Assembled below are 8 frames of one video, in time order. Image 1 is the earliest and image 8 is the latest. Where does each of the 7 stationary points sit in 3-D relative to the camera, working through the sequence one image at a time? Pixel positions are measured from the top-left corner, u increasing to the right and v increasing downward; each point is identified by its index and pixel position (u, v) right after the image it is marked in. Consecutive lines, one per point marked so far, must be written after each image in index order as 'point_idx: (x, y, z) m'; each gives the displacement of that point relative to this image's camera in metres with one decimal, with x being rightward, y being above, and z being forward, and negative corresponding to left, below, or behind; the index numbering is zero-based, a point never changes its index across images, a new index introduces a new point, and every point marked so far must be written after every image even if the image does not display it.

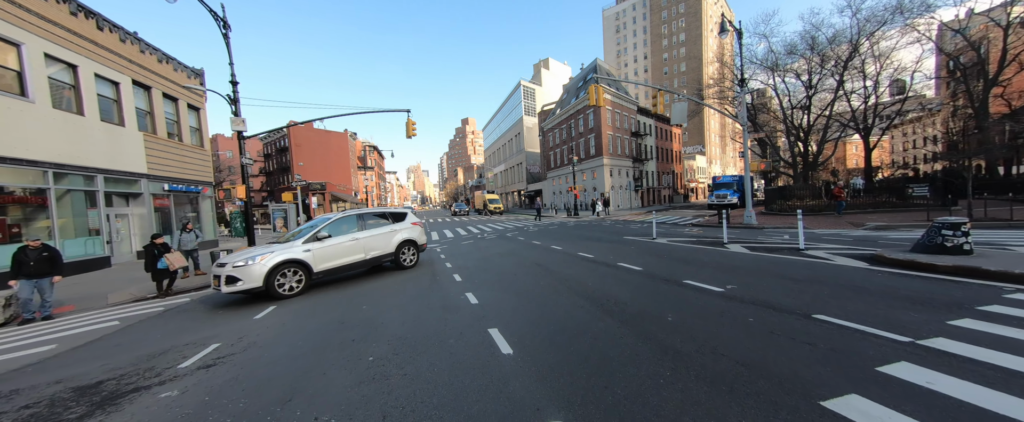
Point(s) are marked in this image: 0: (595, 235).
0: (+3.9, -1.2, +14.7) m
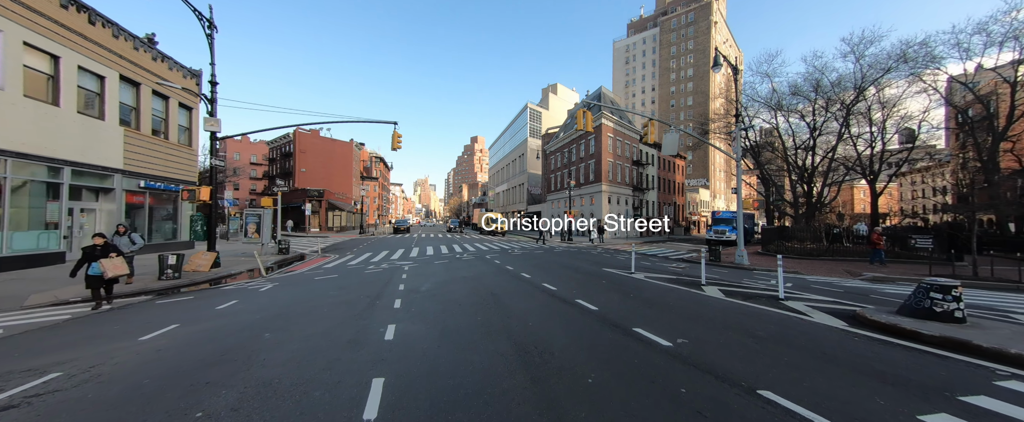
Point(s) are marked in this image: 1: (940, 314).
0: (+2.8, -2.5, +14.0) m
1: (+7.7, -1.9, +5.3) m
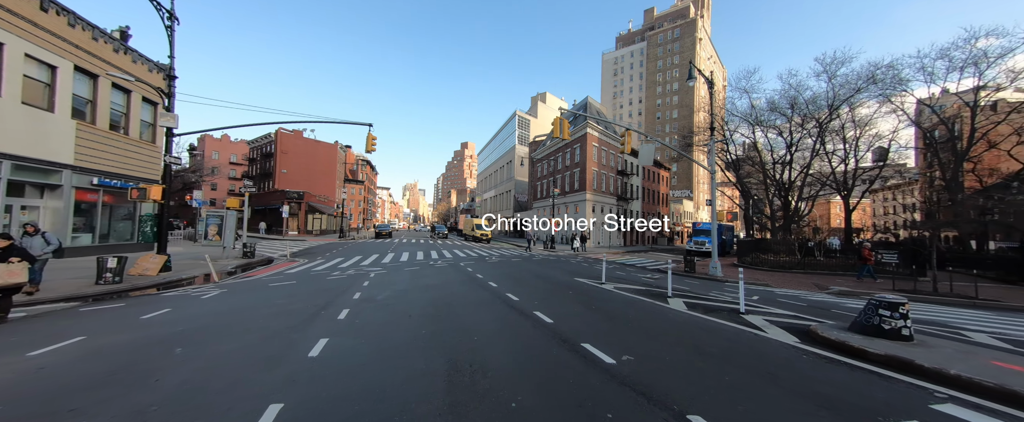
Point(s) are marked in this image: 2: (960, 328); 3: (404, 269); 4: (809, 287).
0: (+1.5, -2.9, +13.8) m
1: (+6.7, -2.2, +5.3) m
2: (+10.9, -2.8, +7.2) m
3: (-5.4, -2.9, +14.4) m
4: (+13.0, -3.3, +12.9) m
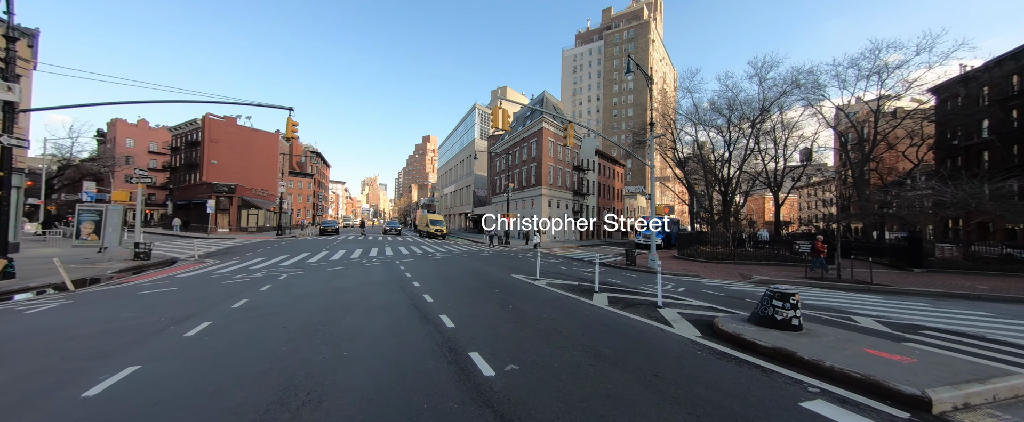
0: (-1.4, -2.6, +13.2) m
1: (+4.8, -2.0, +5.3) m
2: (+8.8, -2.6, +7.6) m
3: (-8.3, -2.6, +13.1) m
4: (+10.2, -3.0, +13.5) m
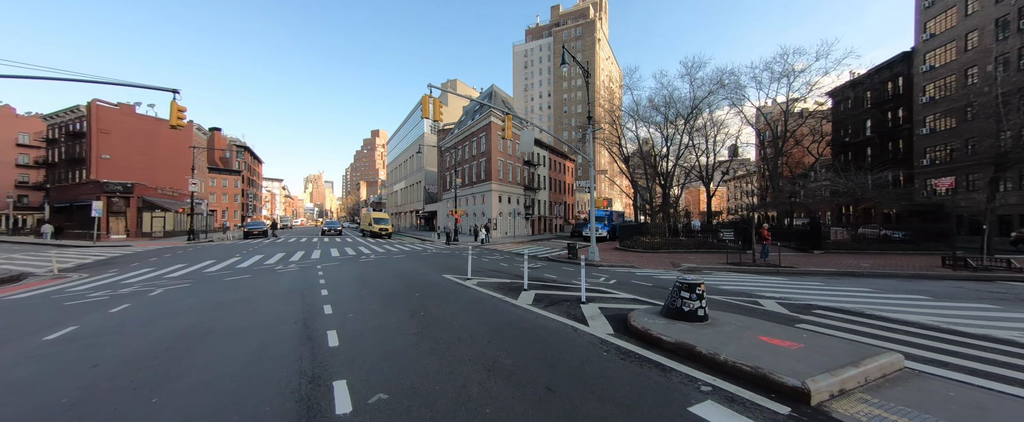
0: (-4.1, -2.5, +12.2) m
1: (+3.1, -1.8, +5.2) m
2: (+6.7, -2.3, +8.0) m
3: (-10.9, -2.6, +11.2) m
4: (+7.3, -2.6, +14.1) m
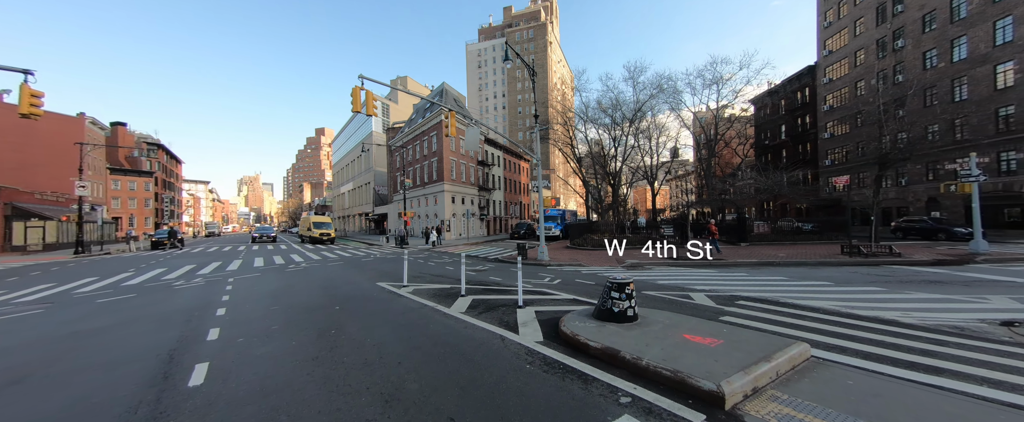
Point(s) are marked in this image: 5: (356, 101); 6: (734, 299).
0: (-6.2, -2.6, +11.0) m
1: (+1.8, -1.8, +5.0) m
2: (+5.0, -2.2, +8.3) m
3: (-12.8, -2.9, +9.1) m
4: (+4.8, -2.5, +14.3) m
5: (-6.2, +4.4, +11.6) m
6: (+5.5, -2.2, +7.2) m
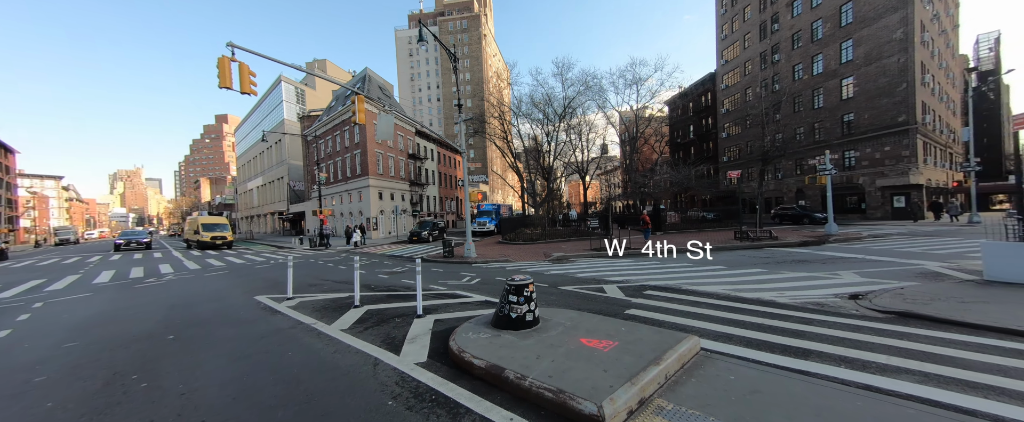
0: (-8.9, -2.5, +8.9) m
1: (0.0, -1.6, +4.4) m
2: (+2.6, -2.0, +8.3) m
3: (-15.1, -3.0, +5.7) m
4: (+1.3, -2.2, +14.2) m
5: (-9.1, +4.4, +9.3) m
6: (+3.2, -1.9, +7.3) m
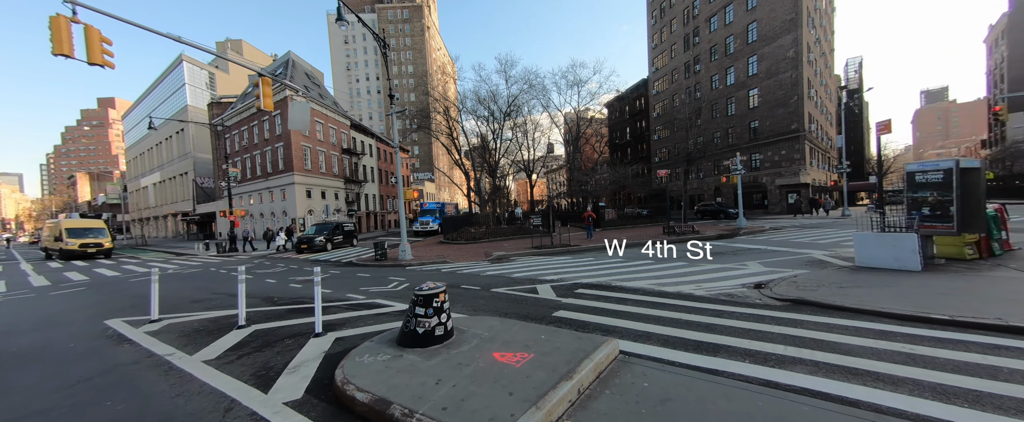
0: (-10.7, -2.6, +6.8) m
1: (-1.2, -1.6, +3.8) m
2: (+0.8, -1.9, +8.0) m
3: (-16.3, -3.1, +2.7) m
4: (-1.5, -2.1, +13.6) m
5: (-11.0, +4.4, +7.1) m
6: (+1.5, -1.9, +7.1) m
